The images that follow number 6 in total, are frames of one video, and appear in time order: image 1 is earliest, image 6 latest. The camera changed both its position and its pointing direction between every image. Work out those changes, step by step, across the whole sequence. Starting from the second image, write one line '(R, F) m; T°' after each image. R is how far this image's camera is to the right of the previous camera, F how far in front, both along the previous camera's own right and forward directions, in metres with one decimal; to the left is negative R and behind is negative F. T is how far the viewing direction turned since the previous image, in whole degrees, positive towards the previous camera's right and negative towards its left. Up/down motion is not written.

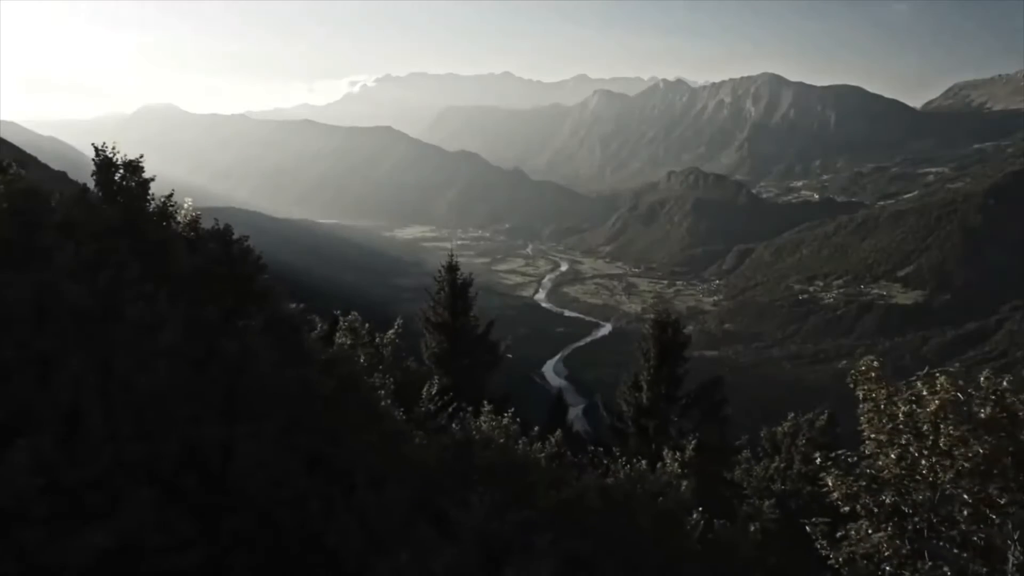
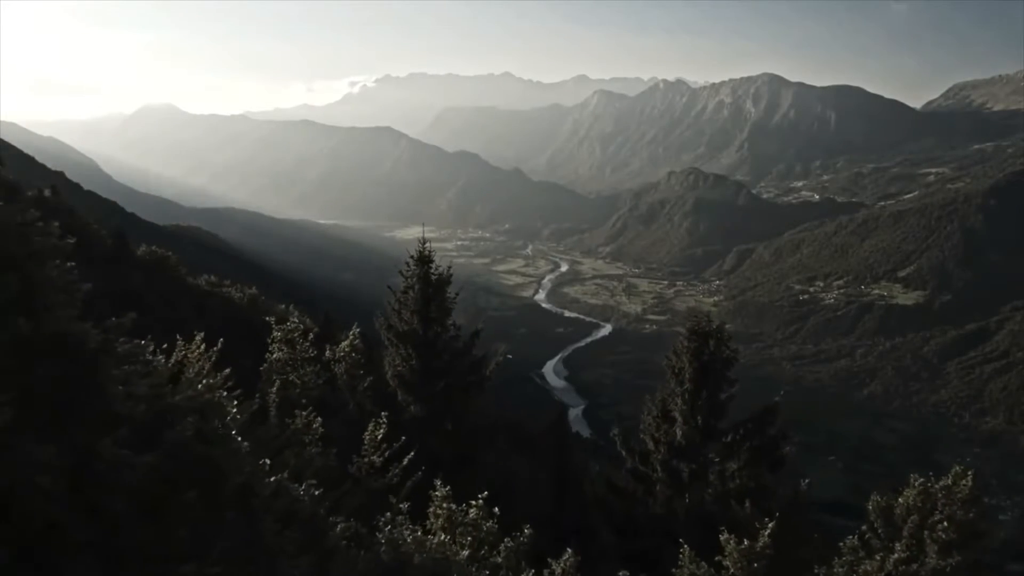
(-0.1, +1.5) m; 0°
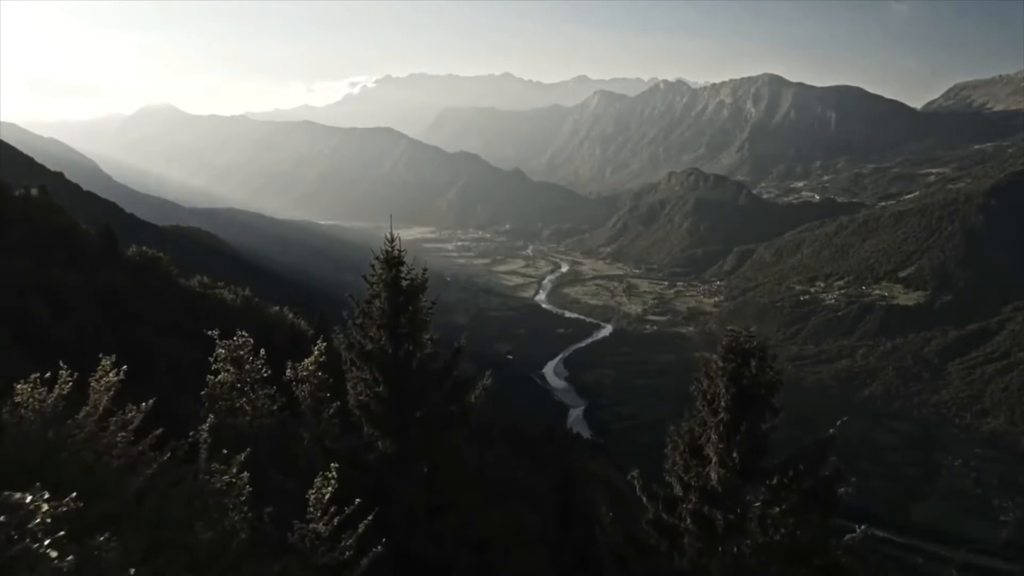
(-0.1, +0.8) m; 0°
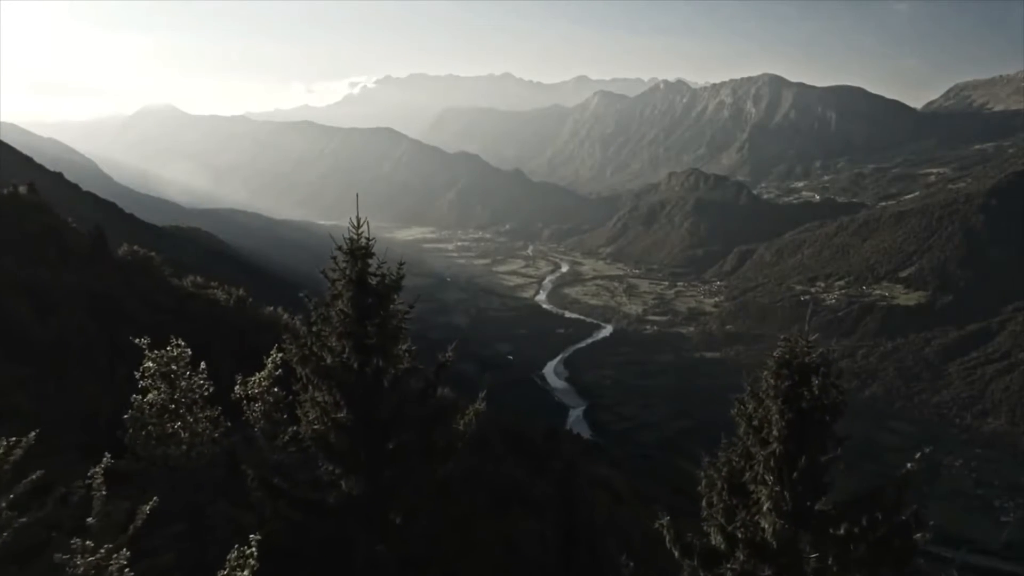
(0.0, +0.6) m; 0°
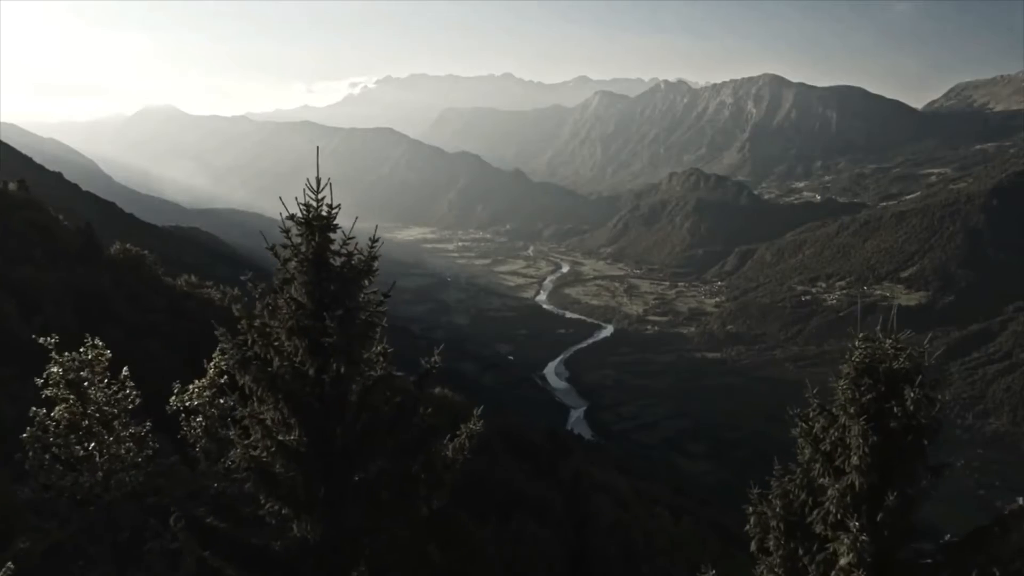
(0.0, +0.6) m; 0°
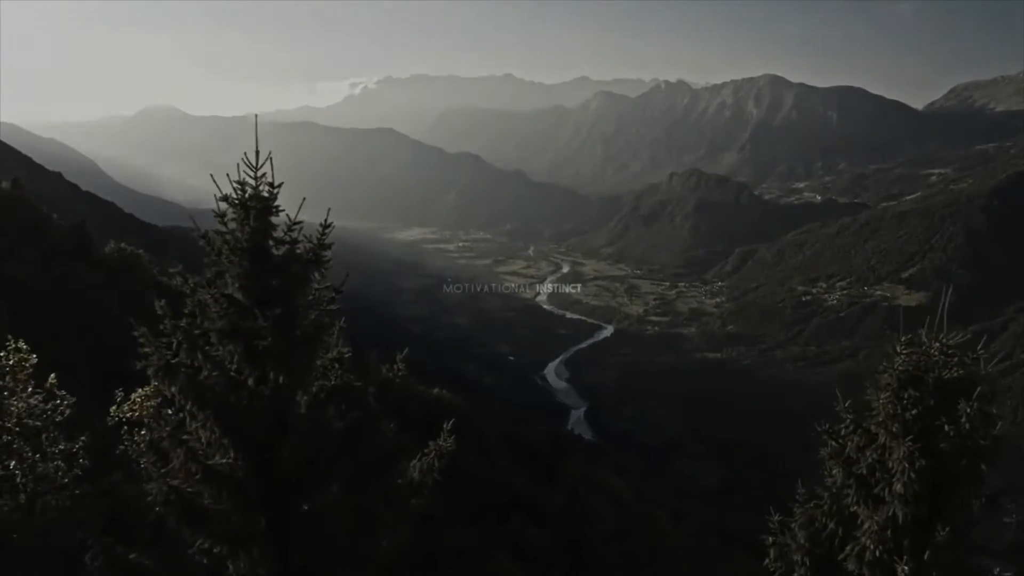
(0.0, +0.2) m; 0°
